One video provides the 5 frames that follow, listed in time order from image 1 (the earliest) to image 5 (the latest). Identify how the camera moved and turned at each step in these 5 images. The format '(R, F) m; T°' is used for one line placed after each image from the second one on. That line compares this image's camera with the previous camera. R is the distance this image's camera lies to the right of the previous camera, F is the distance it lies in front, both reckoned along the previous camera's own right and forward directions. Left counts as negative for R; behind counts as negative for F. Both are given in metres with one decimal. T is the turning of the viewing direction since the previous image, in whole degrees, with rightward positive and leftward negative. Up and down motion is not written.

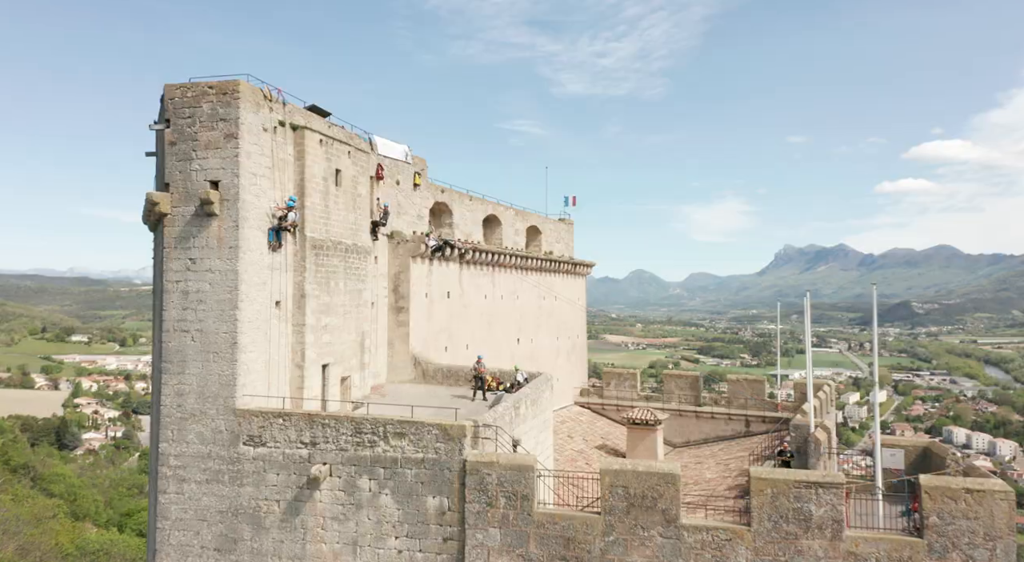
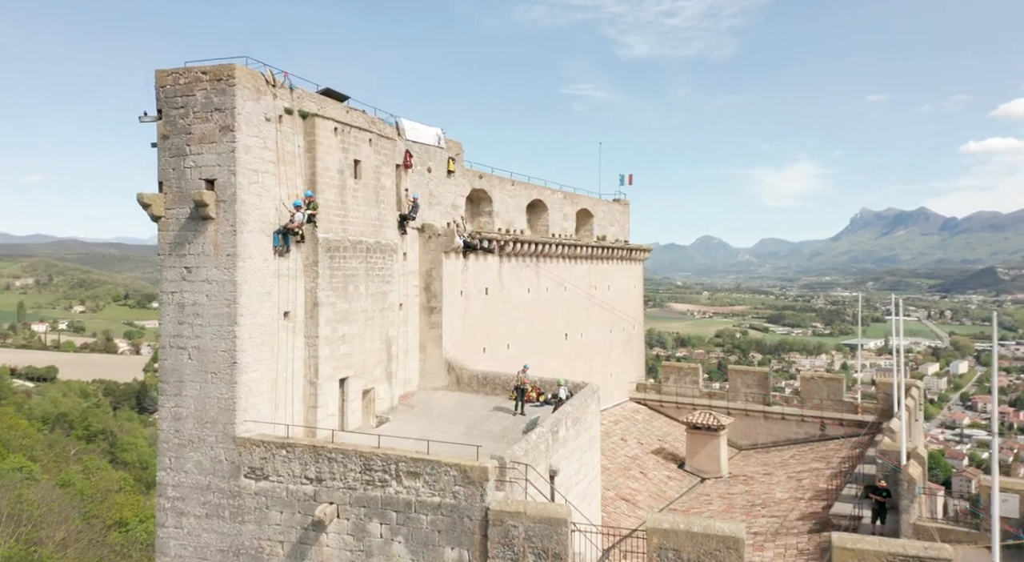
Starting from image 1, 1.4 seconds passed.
(+0.5, +2.3) m; -4°
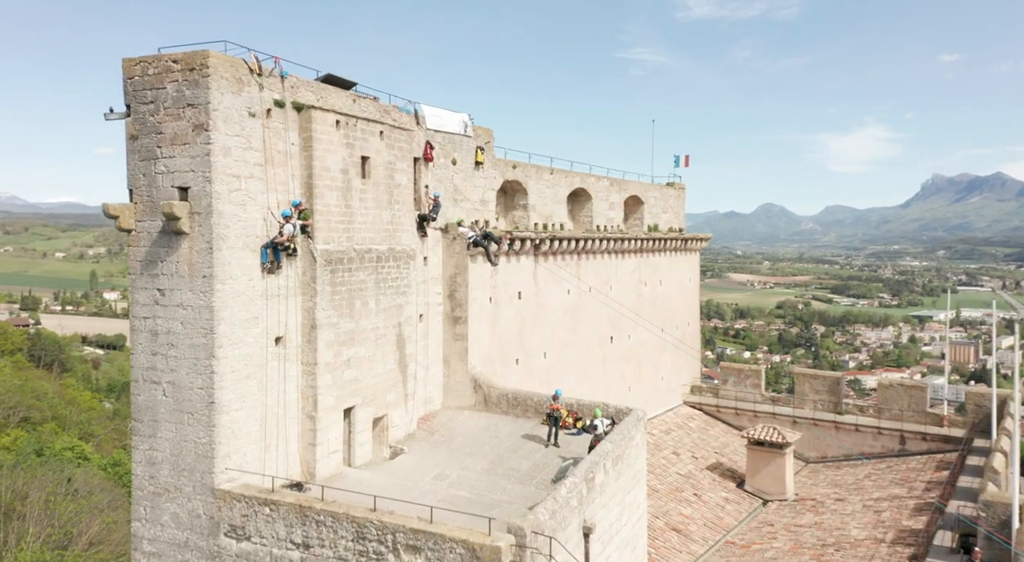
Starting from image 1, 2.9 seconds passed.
(+0.5, +2.5) m; -4°
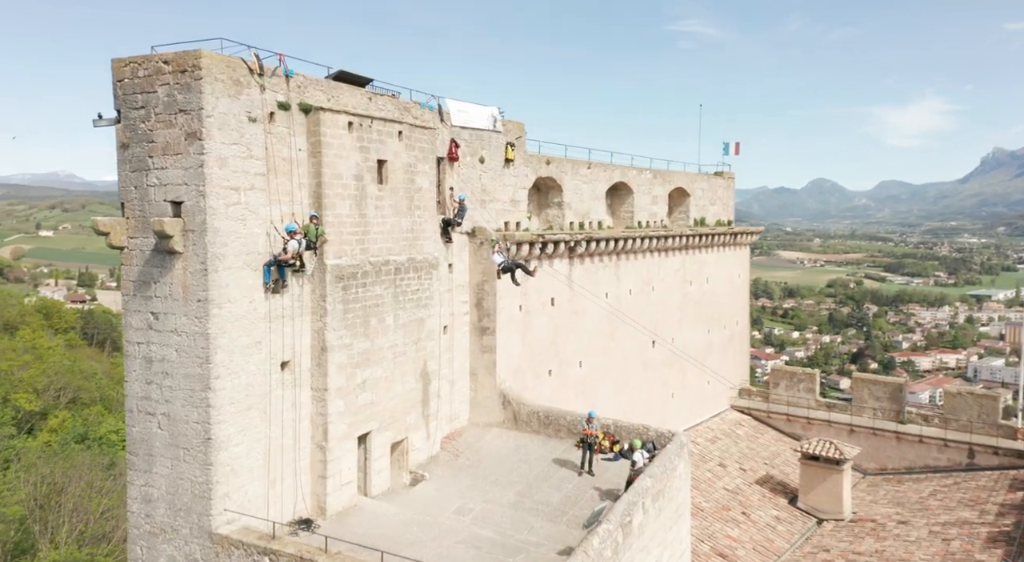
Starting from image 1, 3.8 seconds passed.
(+0.3, +1.4) m; -3°
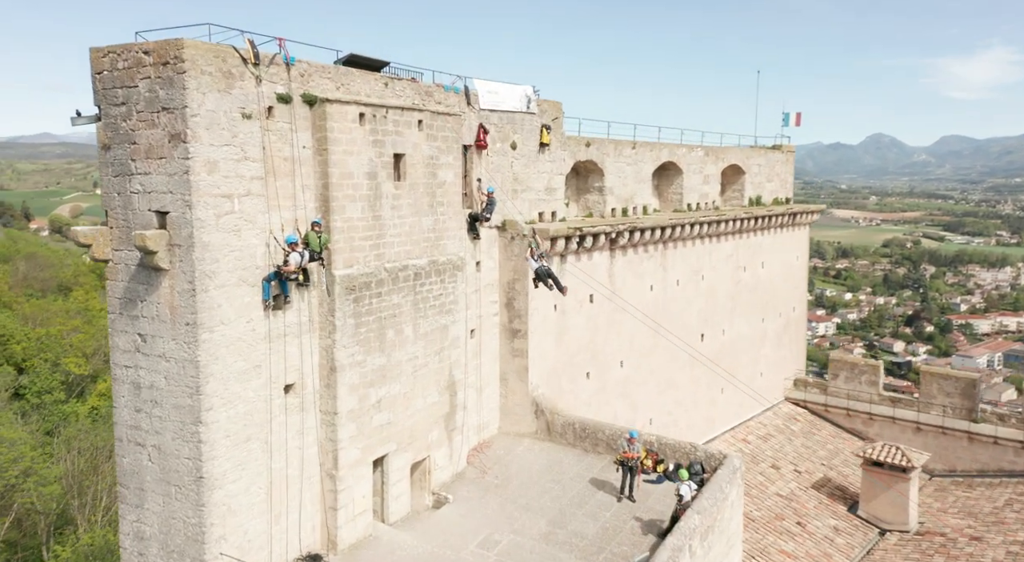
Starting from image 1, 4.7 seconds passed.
(+0.2, +1.5) m; -3°
